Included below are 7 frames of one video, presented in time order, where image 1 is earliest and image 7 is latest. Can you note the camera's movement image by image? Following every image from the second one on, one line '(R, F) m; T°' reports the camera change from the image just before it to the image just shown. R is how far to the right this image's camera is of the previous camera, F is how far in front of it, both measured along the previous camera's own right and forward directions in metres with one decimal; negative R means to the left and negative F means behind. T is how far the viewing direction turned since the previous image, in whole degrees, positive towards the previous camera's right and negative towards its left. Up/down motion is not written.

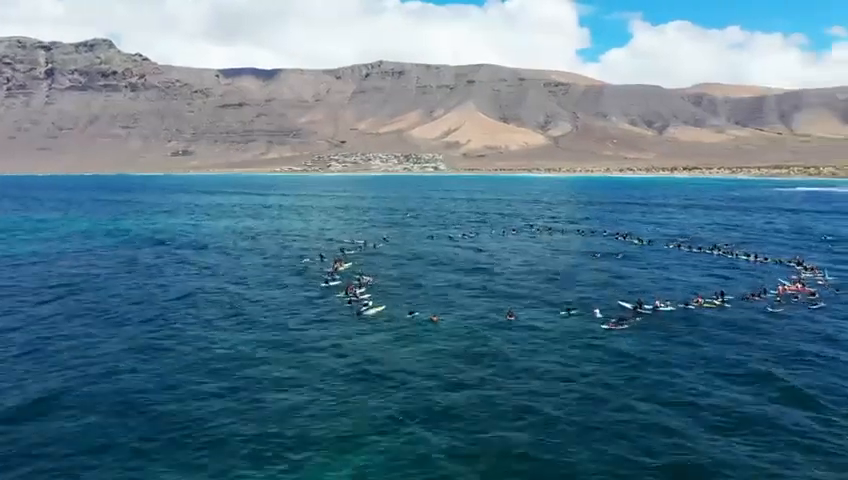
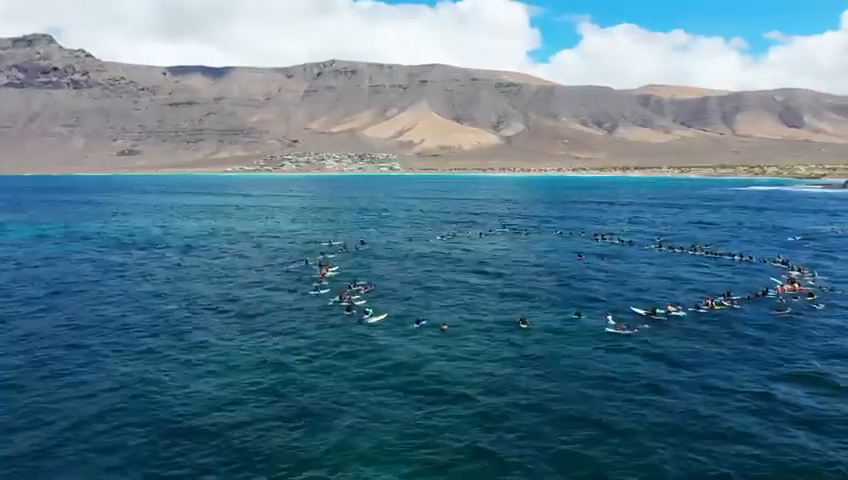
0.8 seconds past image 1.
(-3.0, +1.4) m; +4°
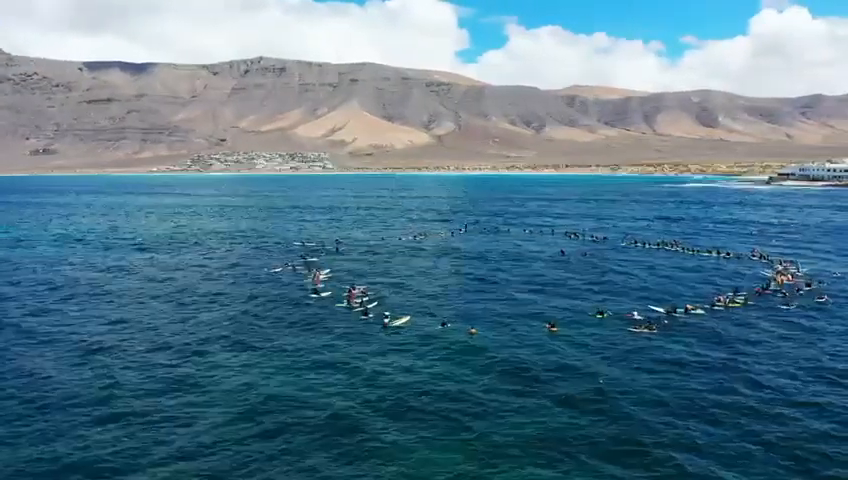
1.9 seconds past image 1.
(-5.1, +0.8) m; +6°
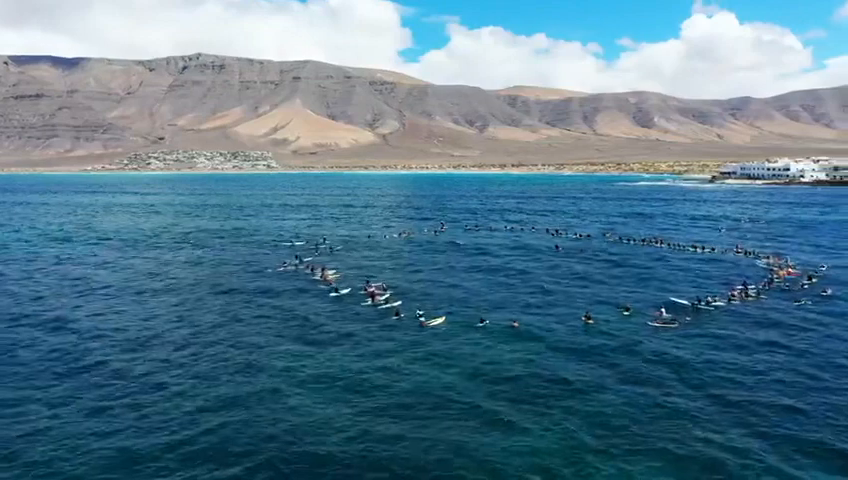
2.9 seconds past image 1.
(-4.9, -0.1) m; +5°
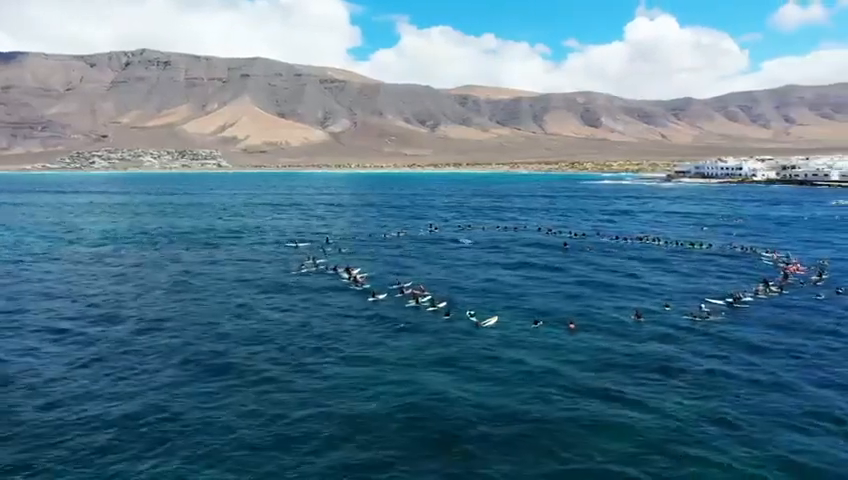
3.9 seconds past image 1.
(-5.6, -0.7) m; +4°
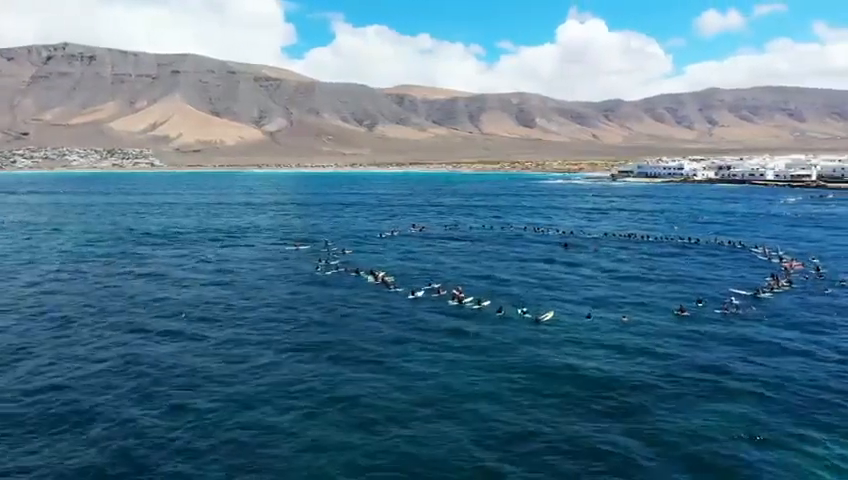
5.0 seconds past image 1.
(-6.8, -1.4) m; +5°
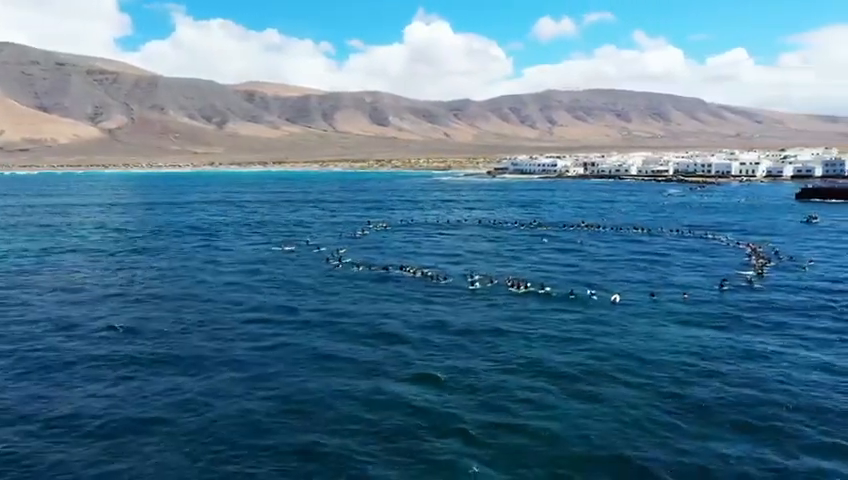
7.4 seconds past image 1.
(-14.4, -3.1) m; +12°
